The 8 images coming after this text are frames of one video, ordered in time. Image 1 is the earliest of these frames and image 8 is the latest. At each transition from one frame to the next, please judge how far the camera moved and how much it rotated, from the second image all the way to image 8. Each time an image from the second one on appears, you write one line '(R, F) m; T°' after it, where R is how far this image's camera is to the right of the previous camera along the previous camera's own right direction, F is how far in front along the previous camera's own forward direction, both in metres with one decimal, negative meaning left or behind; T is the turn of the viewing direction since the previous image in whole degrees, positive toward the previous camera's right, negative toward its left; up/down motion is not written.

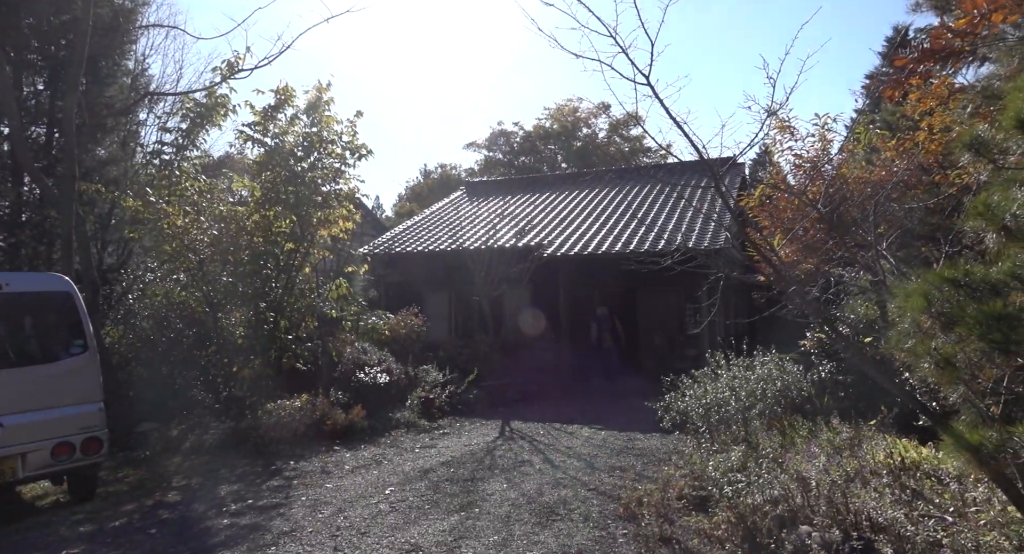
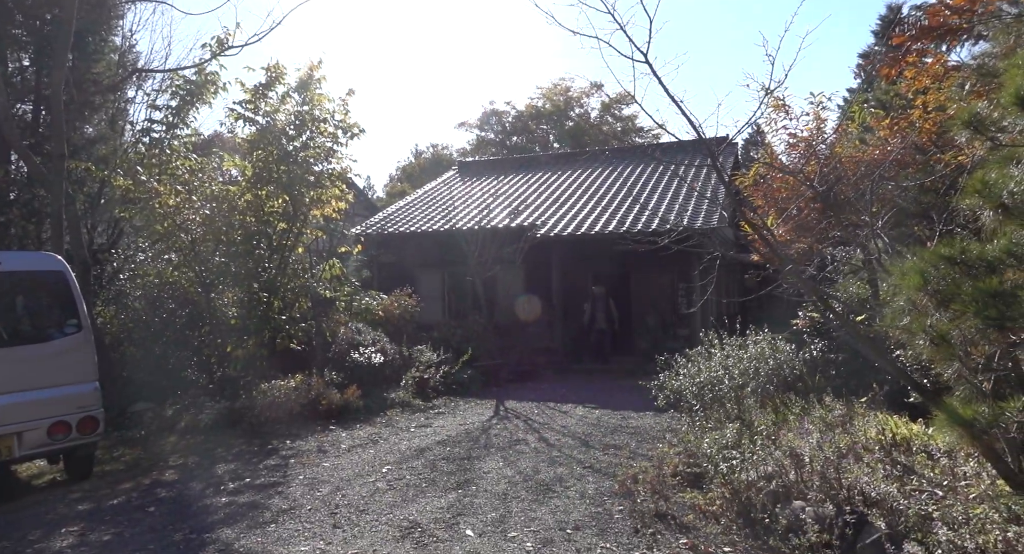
(0.0, 0.0) m; +1°
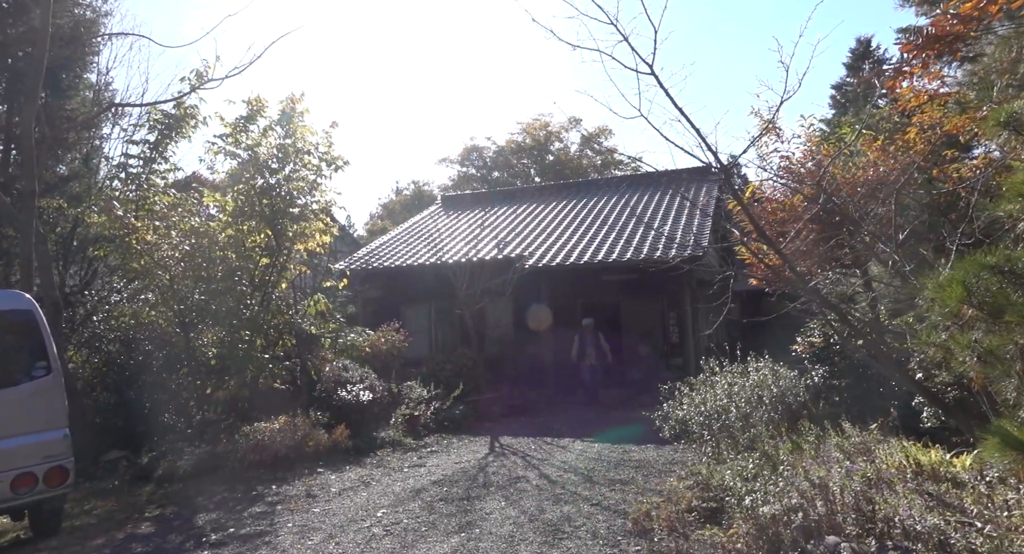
(-0.1, +0.2) m; +2°
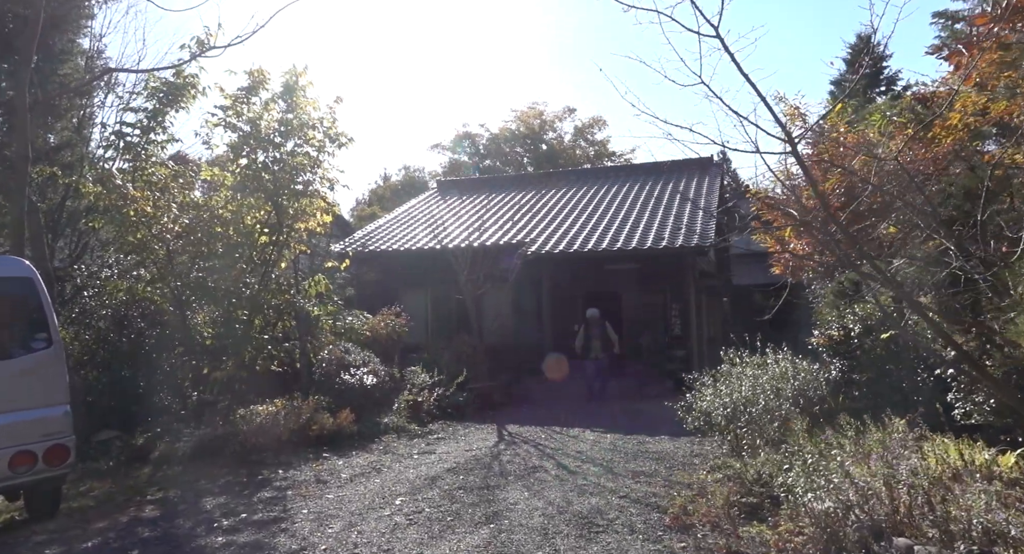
(-0.3, +0.2) m; +1°
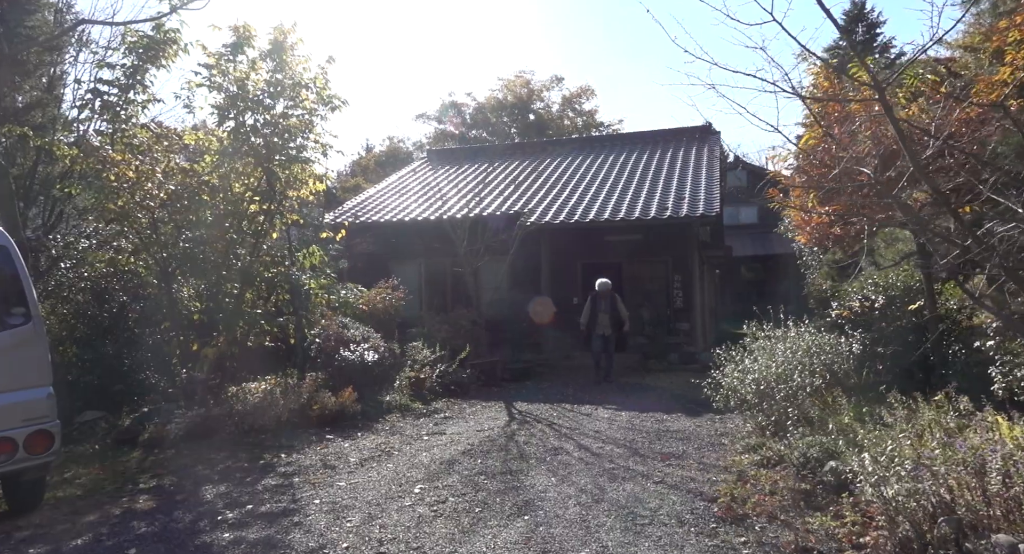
(-0.3, +0.4) m; +2°
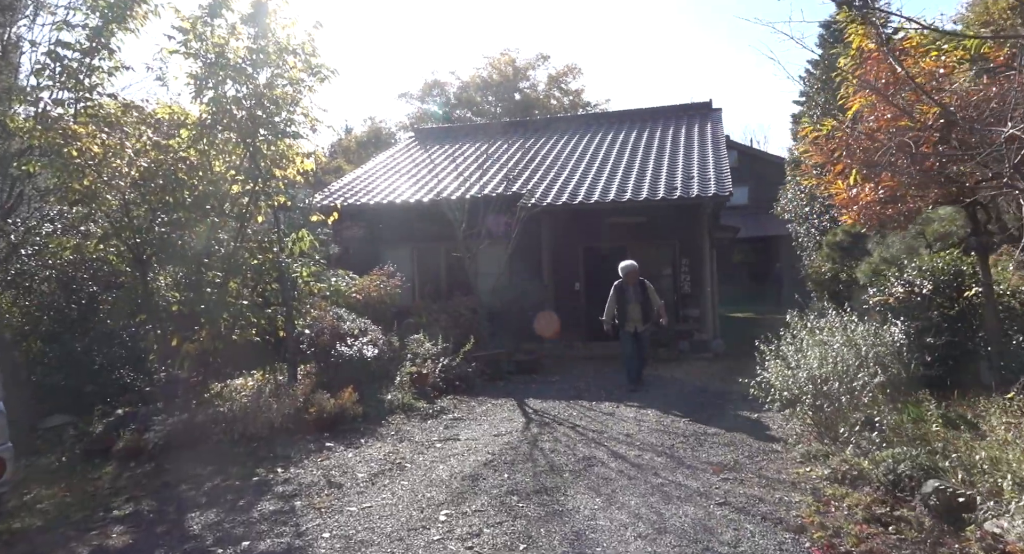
(-0.3, +0.6) m; +2°
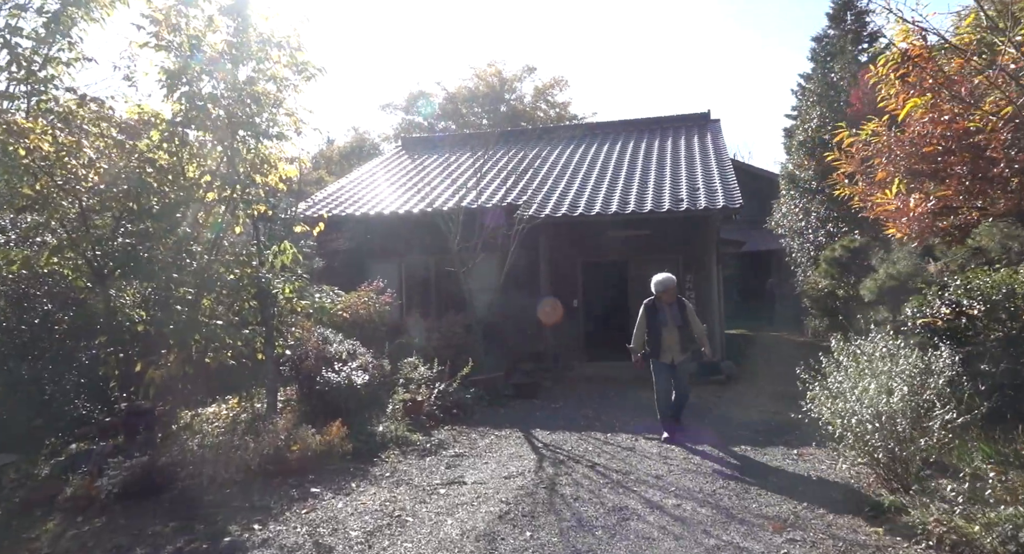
(-0.2, +0.6) m; +2°
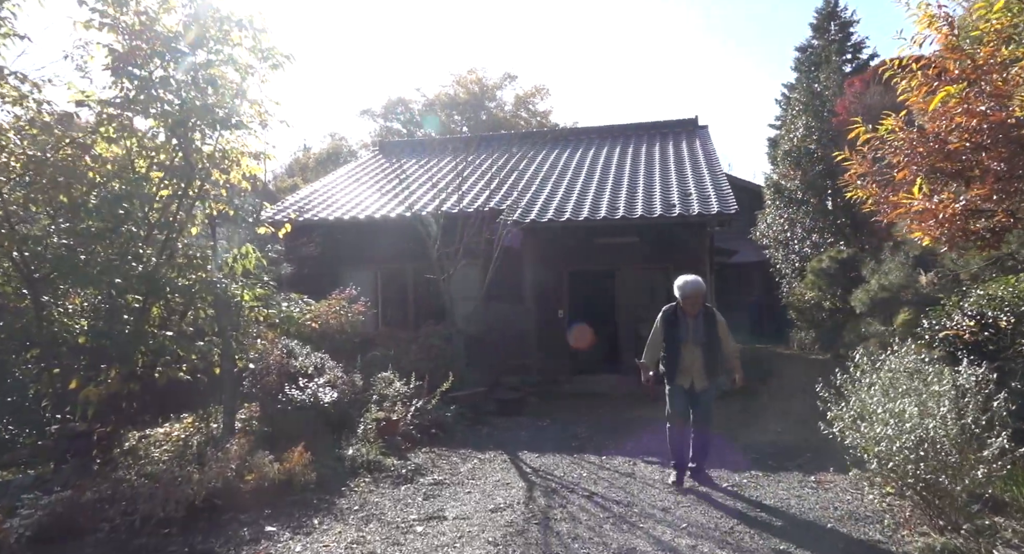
(-0.1, +0.5) m; +2°
